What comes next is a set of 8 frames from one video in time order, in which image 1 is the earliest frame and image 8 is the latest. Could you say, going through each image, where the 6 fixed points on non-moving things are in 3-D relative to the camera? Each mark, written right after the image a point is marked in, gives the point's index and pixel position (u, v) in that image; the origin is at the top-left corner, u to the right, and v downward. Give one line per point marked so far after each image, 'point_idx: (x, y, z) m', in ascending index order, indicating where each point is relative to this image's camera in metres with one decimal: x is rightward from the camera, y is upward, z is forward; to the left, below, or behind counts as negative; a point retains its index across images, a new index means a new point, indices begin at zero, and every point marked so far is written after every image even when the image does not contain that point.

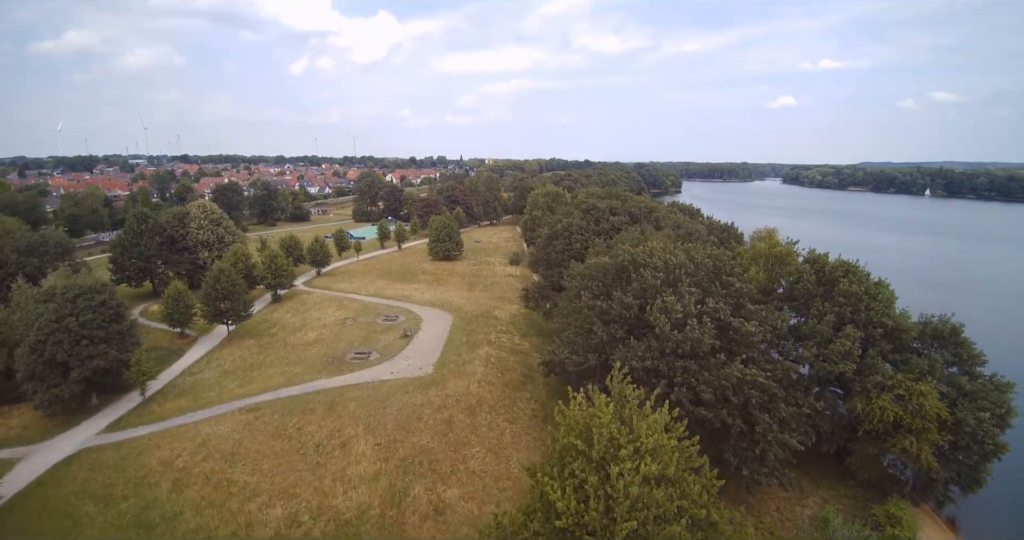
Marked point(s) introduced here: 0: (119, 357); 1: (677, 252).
0: (-16.3, -3.7, +19.5) m
1: (+6.5, +0.7, +18.2) m
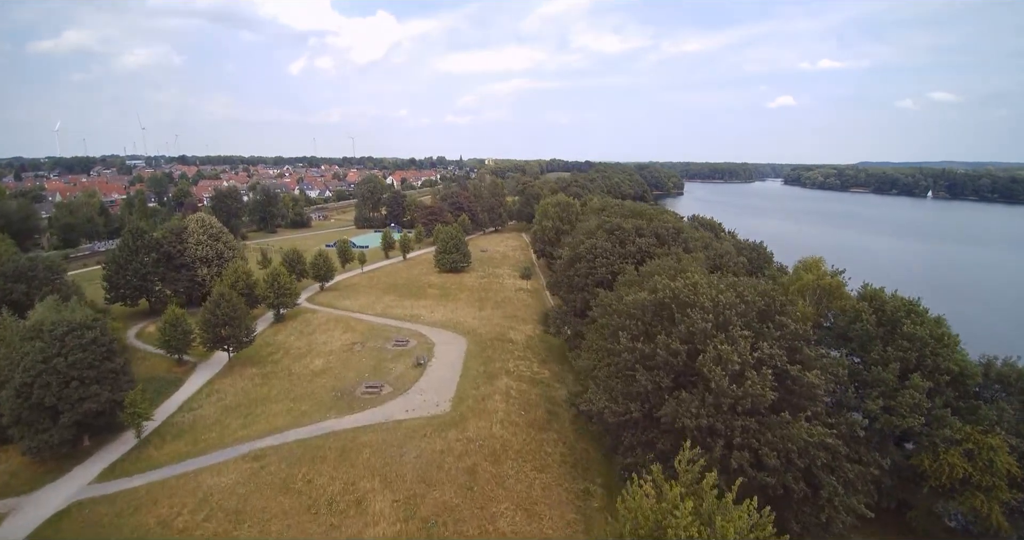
0: (-15.2, -4.9, +18.0) m
1: (+7.5, -0.6, +16.7) m
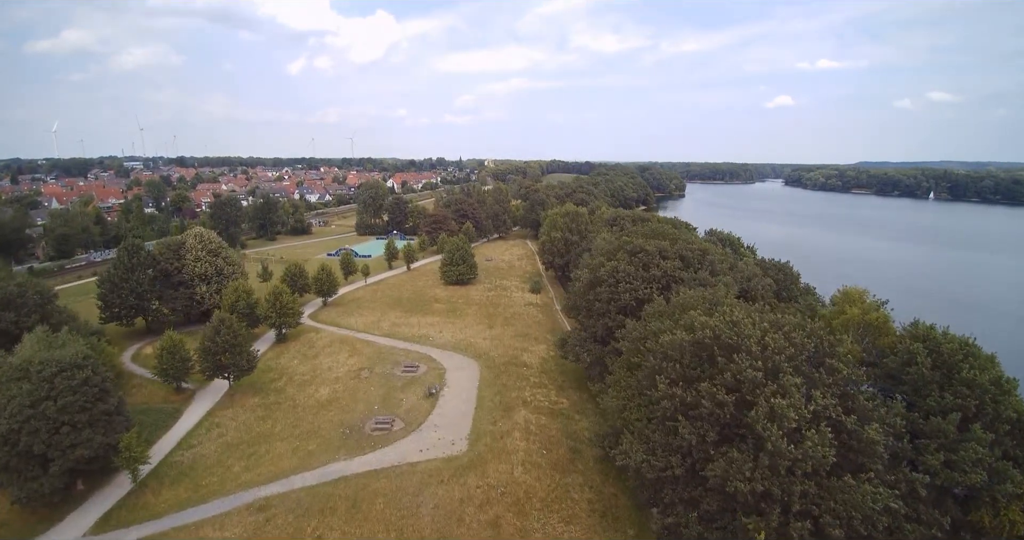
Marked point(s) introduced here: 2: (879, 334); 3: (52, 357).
0: (-14.4, -6.1, +16.7) m
1: (+8.4, -1.8, +15.5) m
2: (+13.7, -2.3, +17.6) m
3: (-16.3, -3.0, +16.6) m
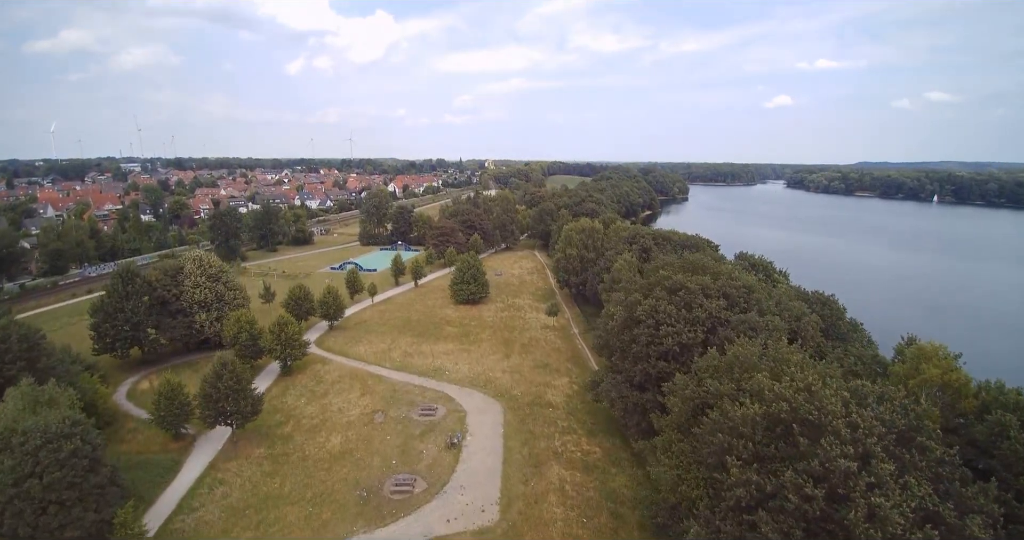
0: (-13.1, -7.9, +14.8) m
1: (+9.7, -3.5, +13.7) m
2: (+15.0, -4.0, +15.7) m
3: (-15.0, -4.8, +14.7) m
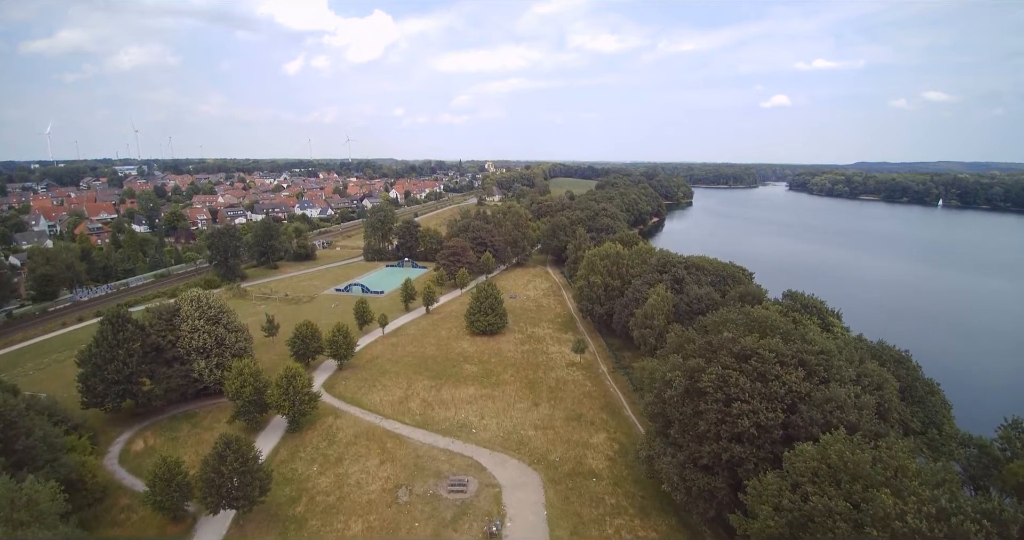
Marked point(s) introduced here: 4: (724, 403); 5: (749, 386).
0: (-11.3, -10.4, +12.1) m
1: (+11.5, -6.0, +11.1) m
2: (+16.8, -6.5, +13.2) m
3: (-13.2, -7.3, +12.0) m
4: (+8.0, -5.0, +17.7) m
5: (+8.7, -4.3, +17.5) m
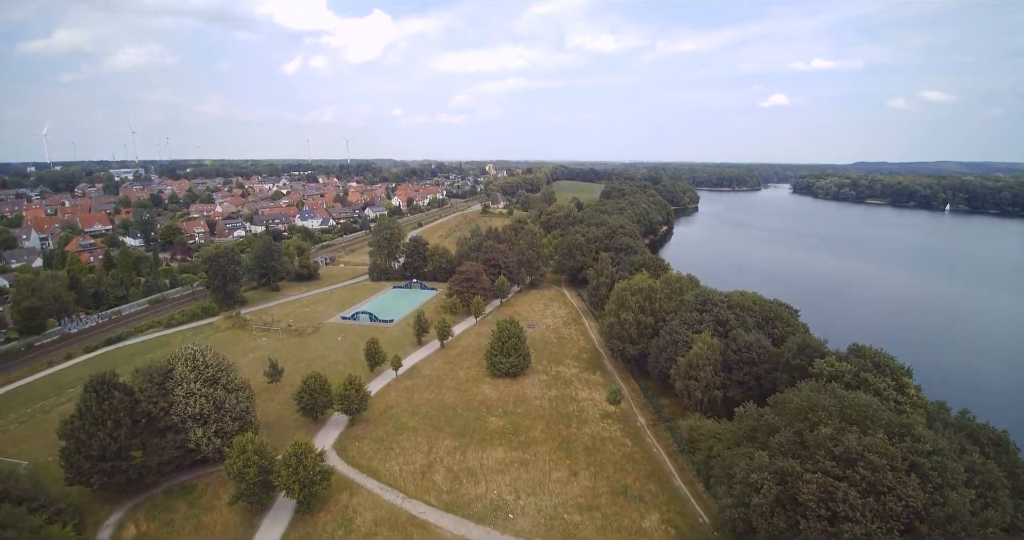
0: (-9.3, -13.3, +9.0) m
1: (+13.5, -8.9, +8.1) m
2: (+18.8, -9.4, +10.1) m
3: (-11.2, -10.3, +8.9) m
4: (+10.0, -8.0, +14.7) m
5: (+10.7, -7.2, +14.5) m
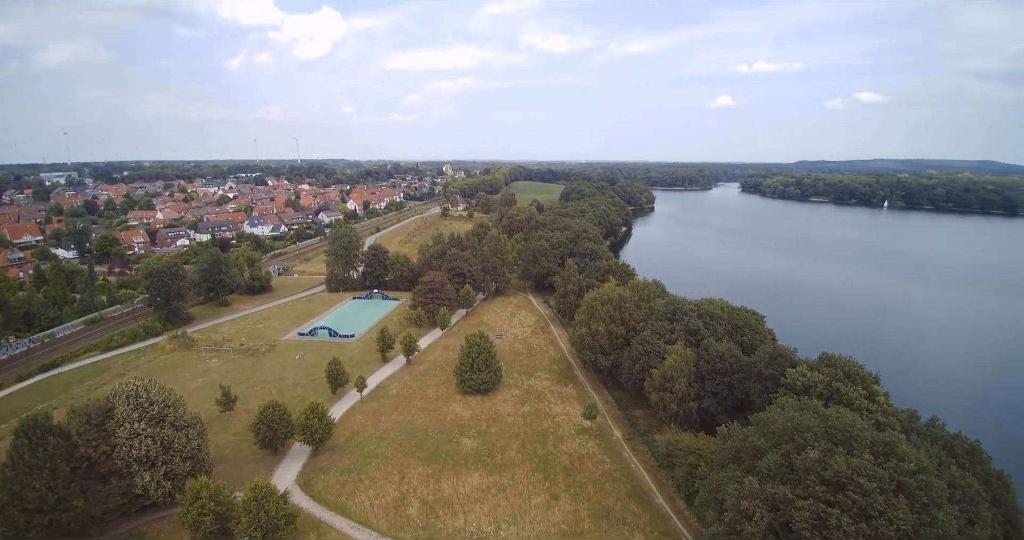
0: (-8.9, -14.5, +7.2) m
1: (+13.8, -9.6, +8.2) m
2: (+18.9, -10.0, +10.7) m
3: (-10.8, -11.5, +6.9) m
4: (+9.7, -8.7, +14.5) m
5: (+10.4, -8.0, +14.3) m
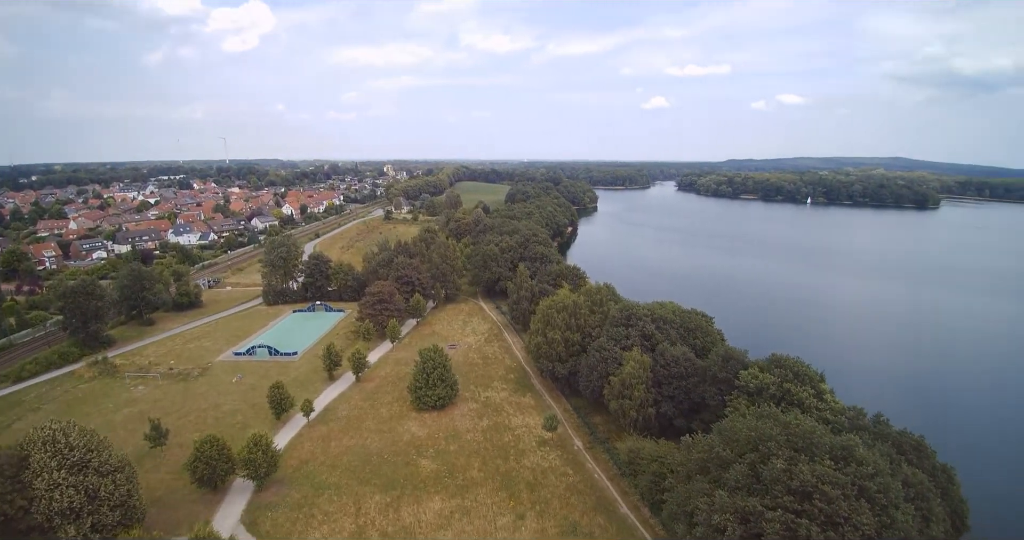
0: (-8.5, -15.5, +5.4) m
1: (+13.7, -9.9, +8.9) m
2: (+18.5, -10.2, +12.0) m
3: (-10.5, -12.6, +4.9) m
4: (+8.9, -9.2, +14.7) m
5: (+9.6, -8.4, +14.6) m
